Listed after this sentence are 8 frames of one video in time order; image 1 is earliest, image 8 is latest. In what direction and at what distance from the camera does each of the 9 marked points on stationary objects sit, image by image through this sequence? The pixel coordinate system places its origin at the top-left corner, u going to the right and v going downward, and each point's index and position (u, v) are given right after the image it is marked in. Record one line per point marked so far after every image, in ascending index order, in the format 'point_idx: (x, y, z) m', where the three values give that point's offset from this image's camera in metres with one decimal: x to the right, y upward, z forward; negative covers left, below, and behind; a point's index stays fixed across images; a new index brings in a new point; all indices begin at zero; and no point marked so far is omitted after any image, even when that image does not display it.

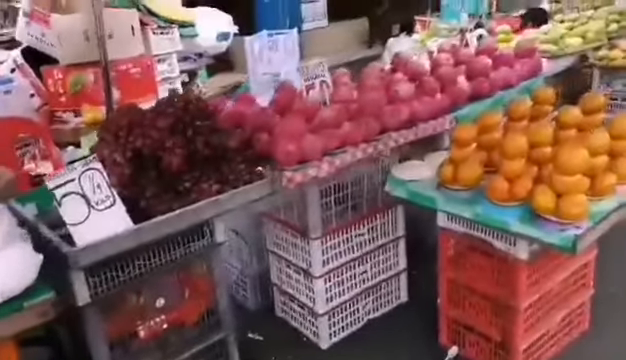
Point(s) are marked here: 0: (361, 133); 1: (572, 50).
0: (+0.2, +0.2, +2.2) m
1: (+2.2, +1.1, +4.5) m
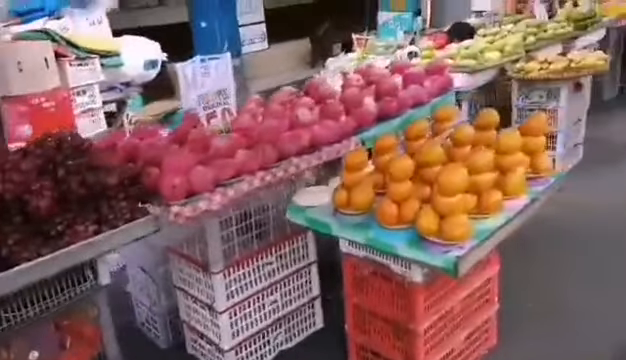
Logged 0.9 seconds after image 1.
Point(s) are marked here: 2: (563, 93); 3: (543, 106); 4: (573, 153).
0: (-0.2, +0.1, +2.2) m
1: (+1.6, +1.0, +4.6) m
2: (+2.1, +0.7, +4.5) m
3: (+2.0, +0.6, +4.7) m
4: (+2.4, +0.2, +4.9) m
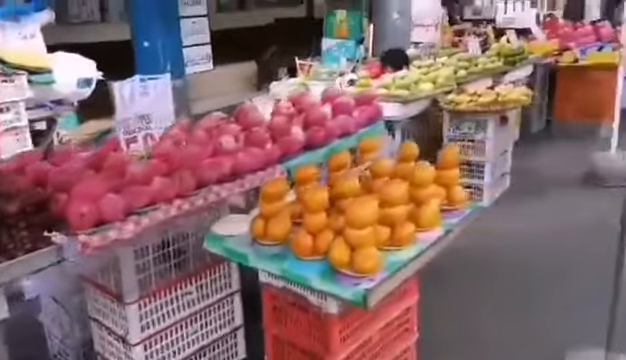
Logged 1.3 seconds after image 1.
0: (-0.6, 0.0, +2.1) m
1: (+1.0, +0.8, +4.7) m
2: (+1.6, +0.5, +4.7) m
3: (+1.5, +0.4, +4.8) m
4: (+1.8, 0.0, +5.1) m
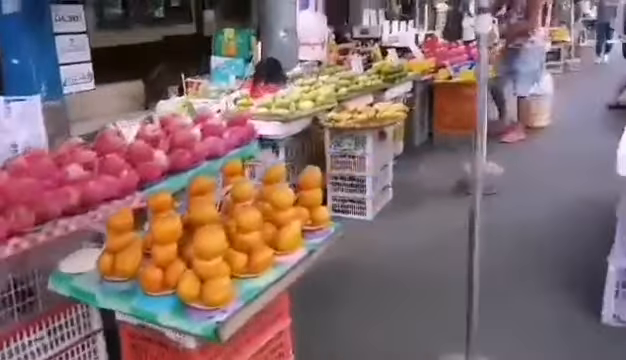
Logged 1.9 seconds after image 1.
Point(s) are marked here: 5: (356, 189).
0: (-1.1, -0.2, +1.9) m
1: (-0.1, +0.6, +4.8) m
2: (+0.5, +0.4, +4.9) m
3: (+0.4, +0.3, +5.0) m
4: (+0.7, -0.2, +5.2) m
5: (+0.4, -0.1, +5.0) m
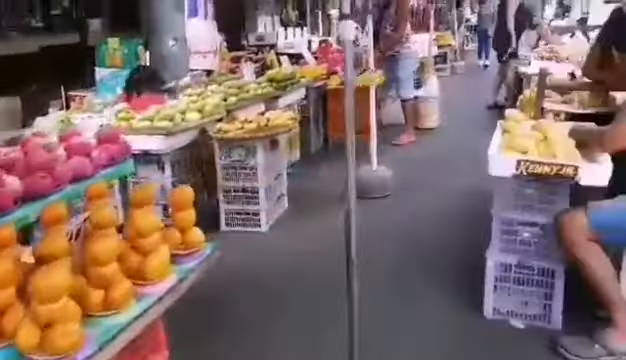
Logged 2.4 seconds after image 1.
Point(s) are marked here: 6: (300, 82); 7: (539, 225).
0: (-1.6, -0.3, +1.6) m
1: (-1.1, +0.5, +4.6) m
2: (-0.5, +0.3, +4.8) m
3: (-0.6, +0.1, +4.8) m
4: (-0.3, -0.3, +5.2) m
5: (-0.6, -0.2, +4.9) m
6: (-0.2, +1.2, +6.6) m
7: (+1.3, -0.3, +2.9) m
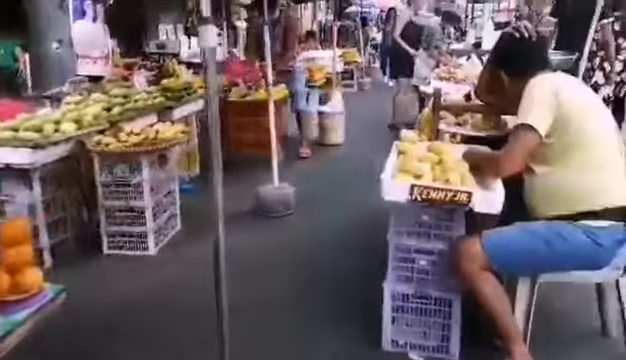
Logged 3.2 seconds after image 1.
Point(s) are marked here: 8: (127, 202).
0: (-1.9, -0.4, +1.0) m
1: (-1.9, +0.3, +4.0) m
2: (-1.4, +0.1, +4.3) m
3: (-1.5, 0.0, +4.3) m
4: (-1.3, -0.4, +4.7) m
5: (-1.5, -0.4, +4.4) m
6: (-1.4, +1.0, +6.2) m
7: (+0.7, -0.4, +2.8) m
8: (-1.5, -0.2, +4.4) m
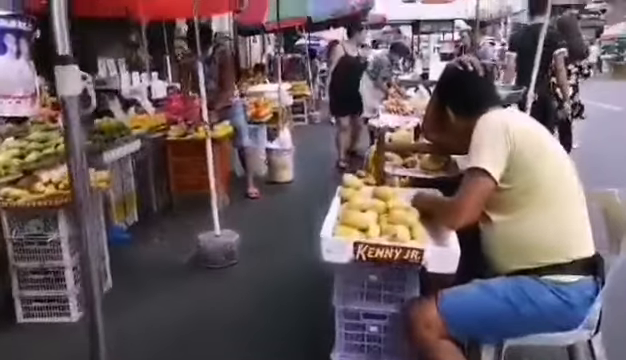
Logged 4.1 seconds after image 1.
0: (-2.1, -0.6, +0.4) m
1: (-2.3, -0.1, +3.5) m
2: (-1.8, -0.3, +3.8) m
3: (-2.0, -0.4, +3.8) m
4: (-1.8, -0.9, +4.2) m
5: (-1.9, -0.8, +3.9) m
6: (-2.0, +0.5, +5.8) m
7: (+0.3, -0.6, +2.5) m
8: (-2.0, -0.6, +3.8) m
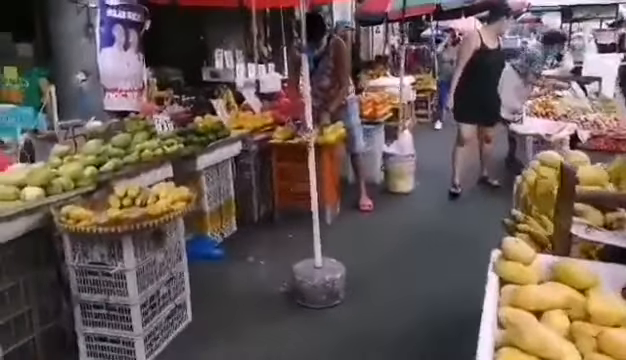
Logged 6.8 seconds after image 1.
0: (-2.1, -0.7, -0.1) m
1: (-1.7, -0.2, +2.9) m
2: (-1.1, -0.4, +3.1) m
3: (-1.2, -0.5, +3.2) m
4: (-1.0, -1.0, +3.5) m
5: (-1.2, -0.9, +3.2) m
6: (-0.8, +0.4, +5.1) m
7: (+0.7, -0.9, +1.3) m
8: (-1.3, -0.7, +3.2) m
